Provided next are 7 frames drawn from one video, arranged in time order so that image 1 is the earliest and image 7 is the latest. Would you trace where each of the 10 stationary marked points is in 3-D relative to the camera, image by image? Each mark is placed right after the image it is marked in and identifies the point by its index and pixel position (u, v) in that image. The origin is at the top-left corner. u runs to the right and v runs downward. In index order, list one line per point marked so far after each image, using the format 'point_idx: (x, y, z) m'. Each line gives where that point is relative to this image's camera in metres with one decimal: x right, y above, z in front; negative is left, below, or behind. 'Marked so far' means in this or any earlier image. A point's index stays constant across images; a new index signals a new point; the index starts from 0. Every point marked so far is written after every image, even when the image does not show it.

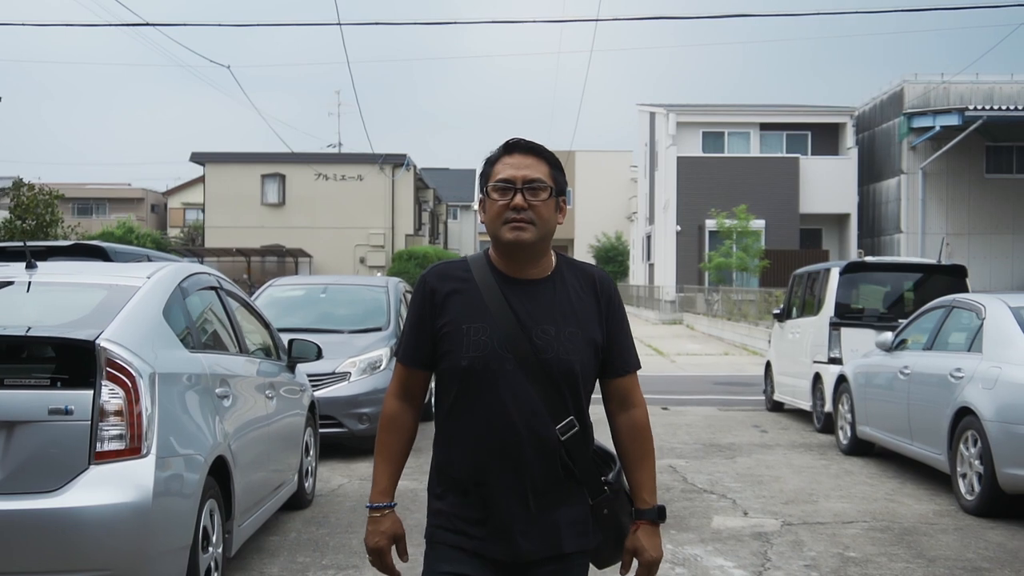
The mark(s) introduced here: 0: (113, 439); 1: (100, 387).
0: (-1.5, -0.6, +4.0) m
1: (-1.5, -0.4, +4.0) m
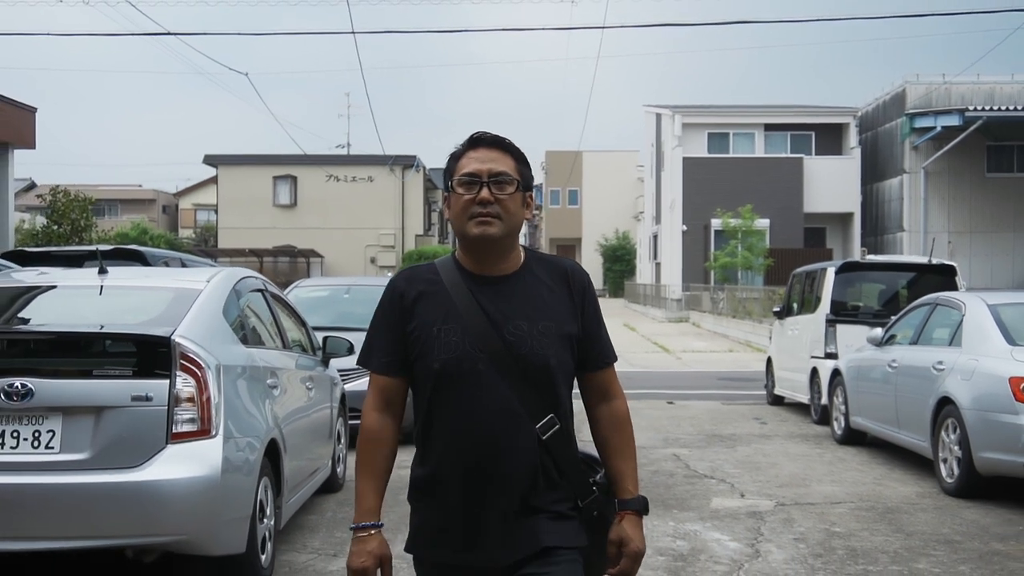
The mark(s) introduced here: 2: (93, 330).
0: (-1.4, -0.6, +4.6) m
1: (-1.5, -0.4, +4.6) m
2: (-1.9, -0.2, +4.6) m
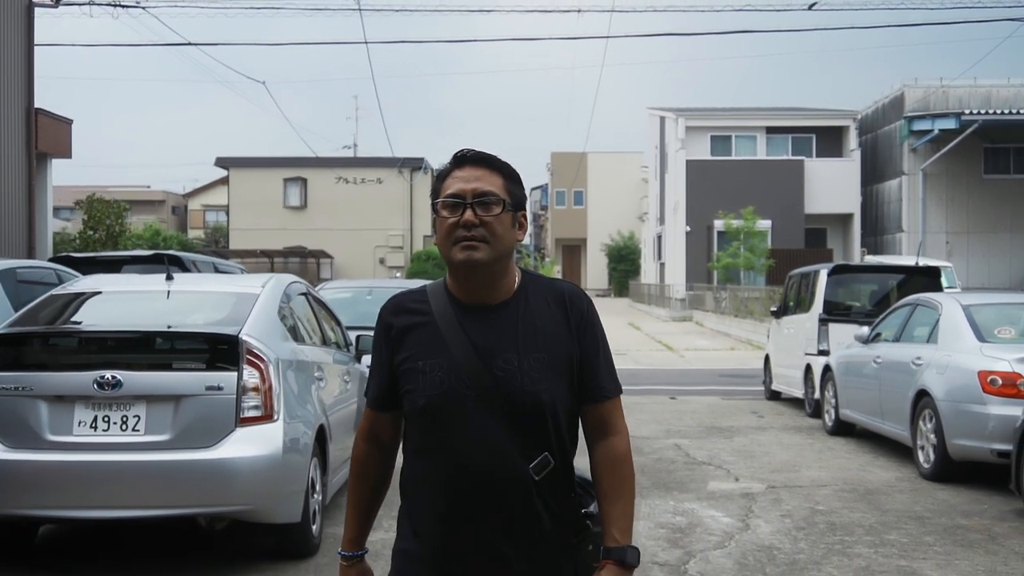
0: (-1.3, -0.6, +5.4) m
1: (-1.4, -0.4, +5.4) m
2: (-1.8, -0.2, +5.4) m
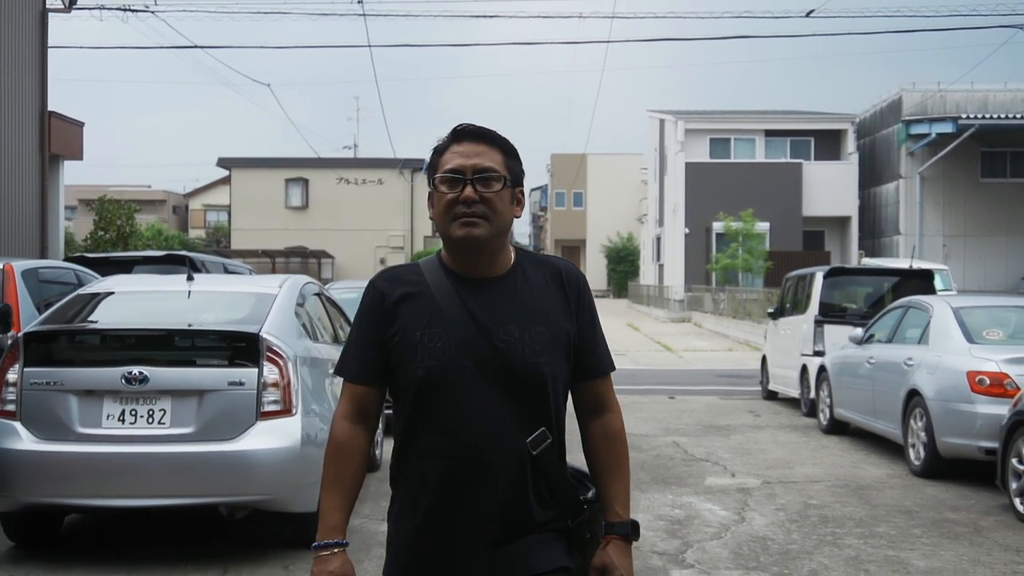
0: (-1.3, -0.6, +5.6) m
1: (-1.3, -0.4, +5.6) m
2: (-1.8, -0.2, +5.6) m
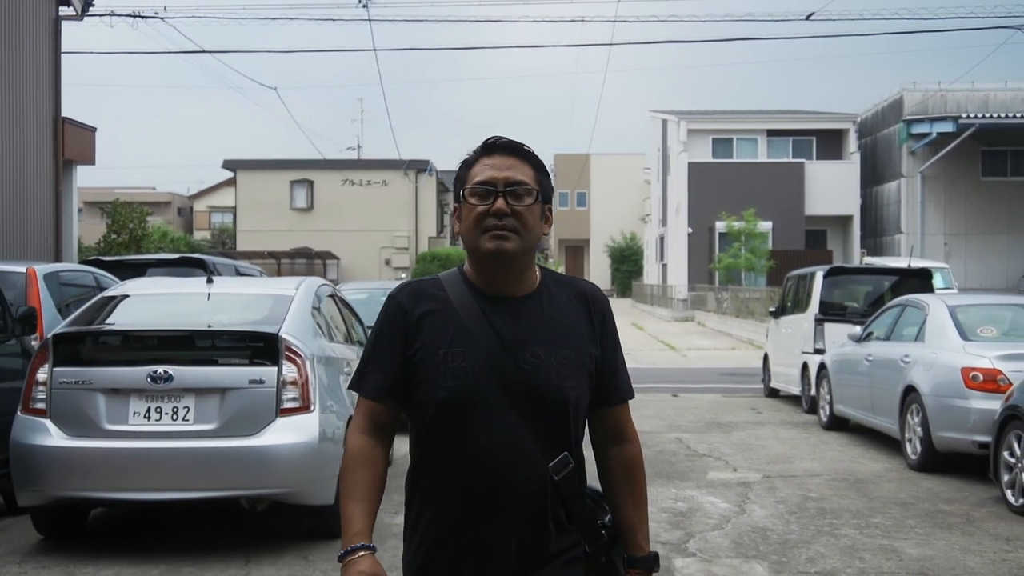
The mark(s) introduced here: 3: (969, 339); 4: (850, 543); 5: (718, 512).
0: (-1.2, -0.6, +5.9) m
1: (-1.3, -0.4, +5.9) m
2: (-1.7, -0.2, +5.9) m
3: (+3.7, -0.4, +8.5) m
4: (+1.9, -1.5, +6.1) m
5: (+1.4, -1.5, +7.0) m
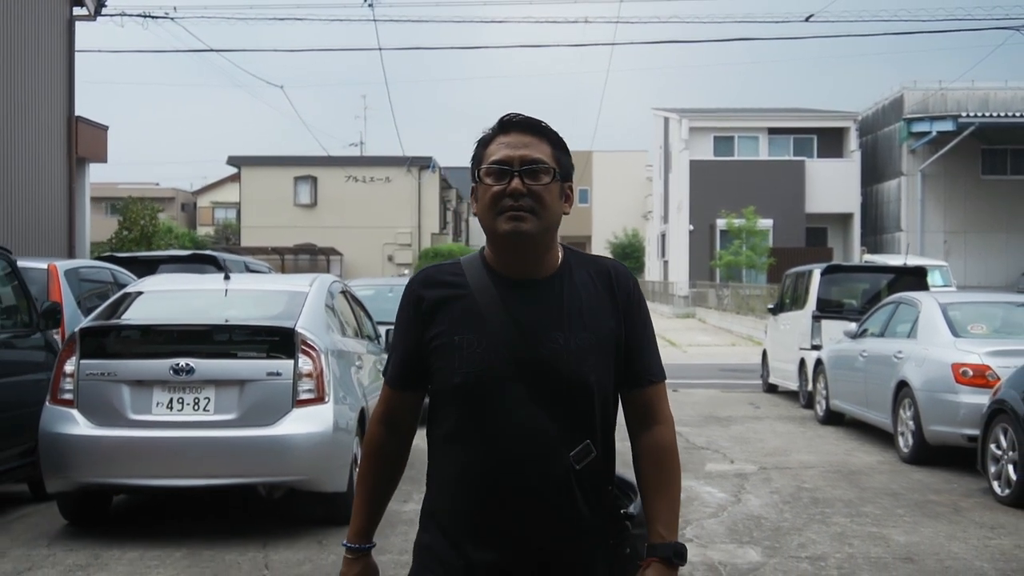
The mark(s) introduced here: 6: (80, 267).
0: (-1.2, -0.6, +6.2) m
1: (-1.2, -0.4, +6.2) m
2: (-1.7, -0.2, +6.1) m
3: (+3.7, -0.4, +8.8) m
4: (+2.0, -1.5, +6.4) m
5: (+1.4, -1.5, +7.3) m
6: (-3.6, +0.2, +8.7) m
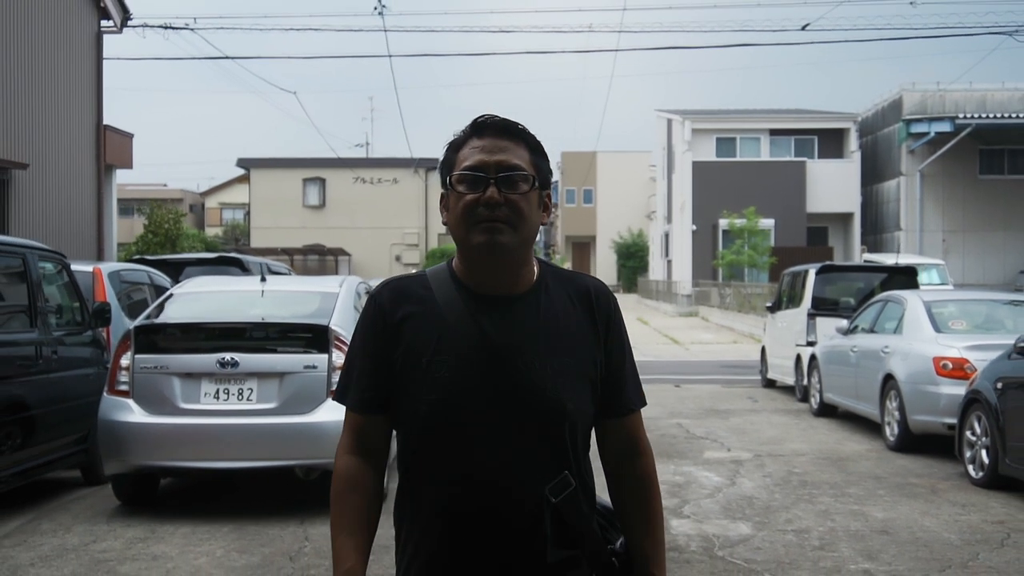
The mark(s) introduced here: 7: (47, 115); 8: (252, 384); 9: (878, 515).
0: (-1.1, -0.6, +6.8) m
1: (-1.2, -0.4, +6.8) m
2: (-1.6, -0.2, +6.8) m
3: (+3.8, -0.4, +9.4) m
4: (+2.1, -1.5, +7.0) m
5: (+1.5, -1.5, +7.9) m
6: (-3.5, +0.2, +9.3) m
7: (-6.6, +2.5, +15.1) m
8: (-1.6, -0.6, +6.7) m
9: (+2.3, -1.5, +6.8) m
